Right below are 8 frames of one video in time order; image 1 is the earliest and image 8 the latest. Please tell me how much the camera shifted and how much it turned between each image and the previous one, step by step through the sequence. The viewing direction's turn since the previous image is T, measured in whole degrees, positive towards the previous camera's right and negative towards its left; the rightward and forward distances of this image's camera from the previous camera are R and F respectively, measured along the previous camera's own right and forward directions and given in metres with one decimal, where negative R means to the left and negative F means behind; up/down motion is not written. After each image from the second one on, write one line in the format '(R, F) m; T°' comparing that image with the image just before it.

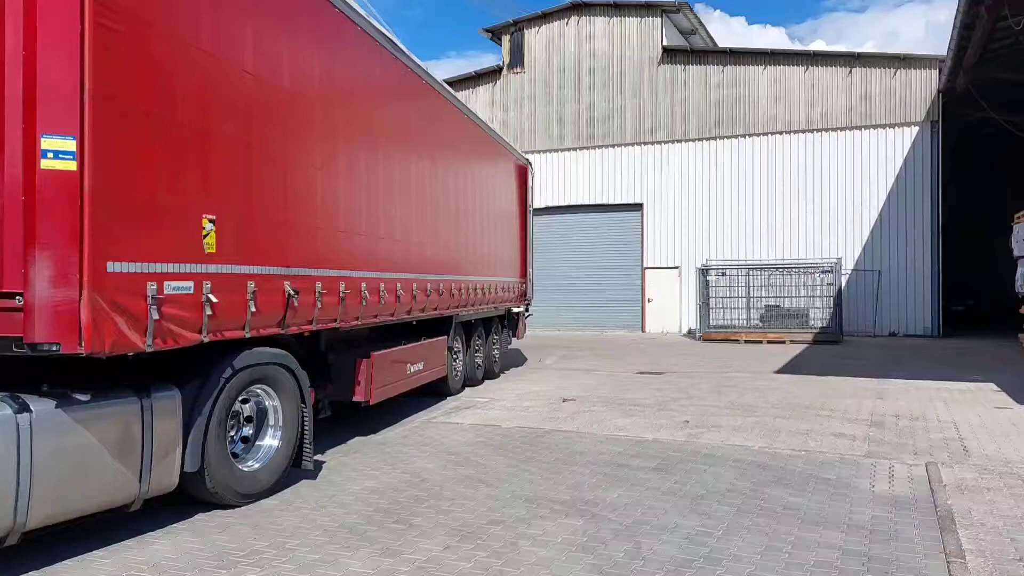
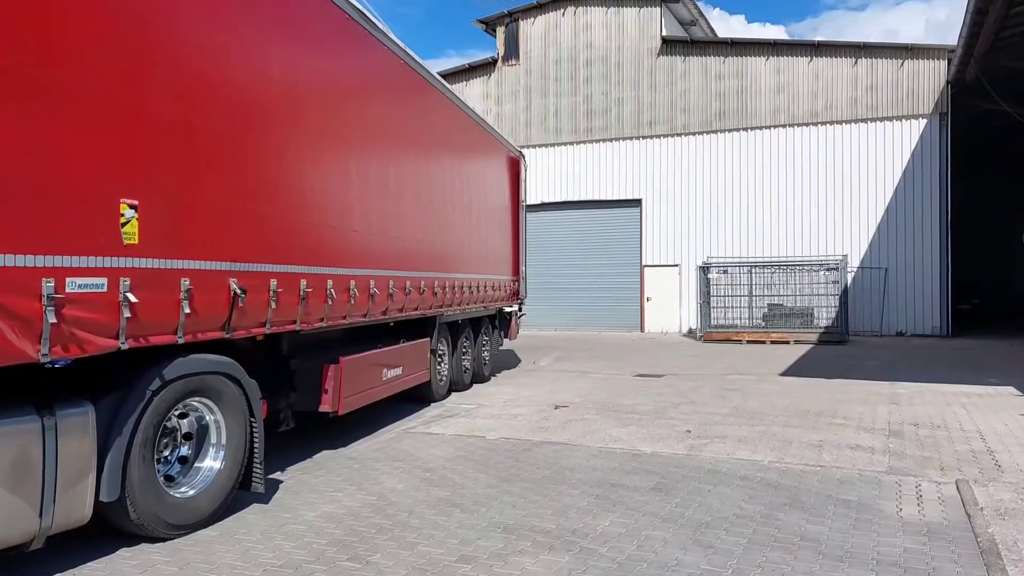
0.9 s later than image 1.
(+0.1, +0.8) m; 0°
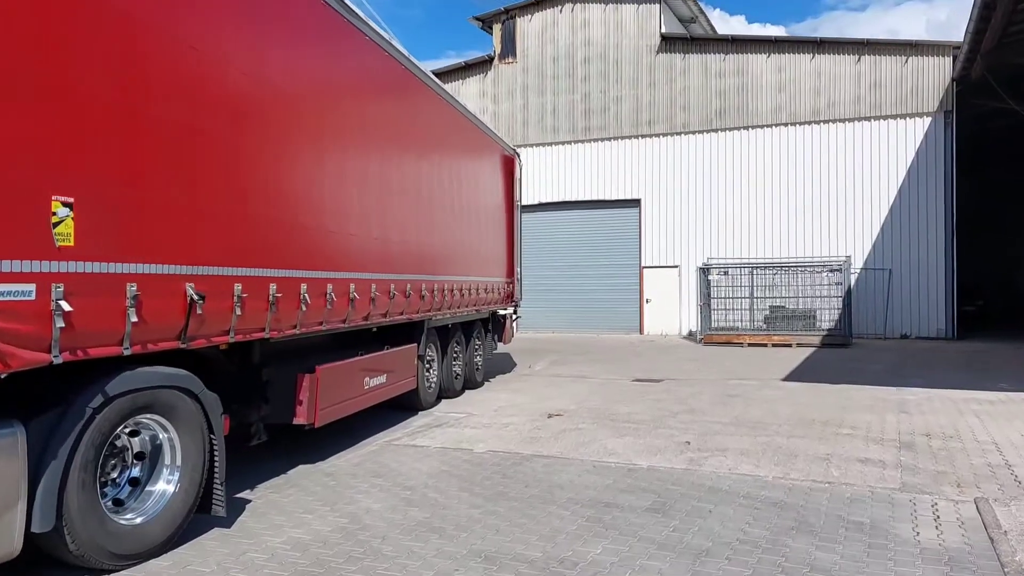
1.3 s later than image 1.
(+0.1, +0.5) m; 0°
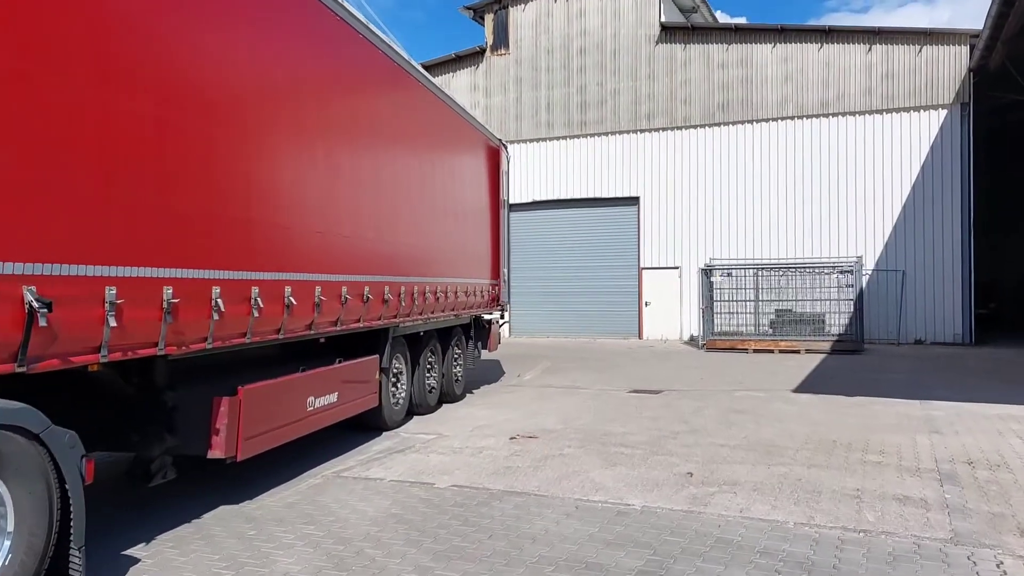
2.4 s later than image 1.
(+0.2, +1.2) m; 0°
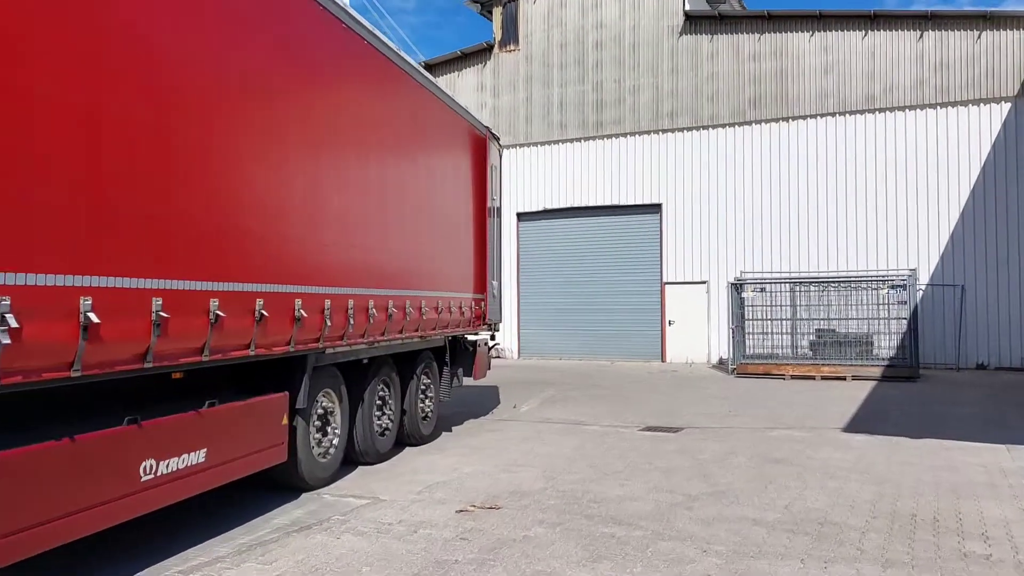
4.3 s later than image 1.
(+0.5, +2.2) m; -2°
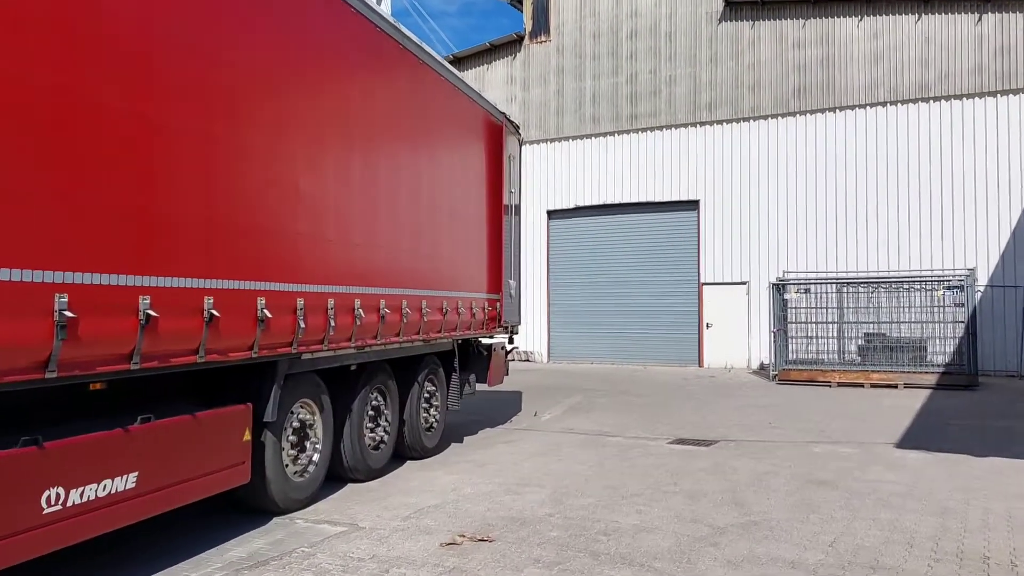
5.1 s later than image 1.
(+0.3, +0.9) m; -3°
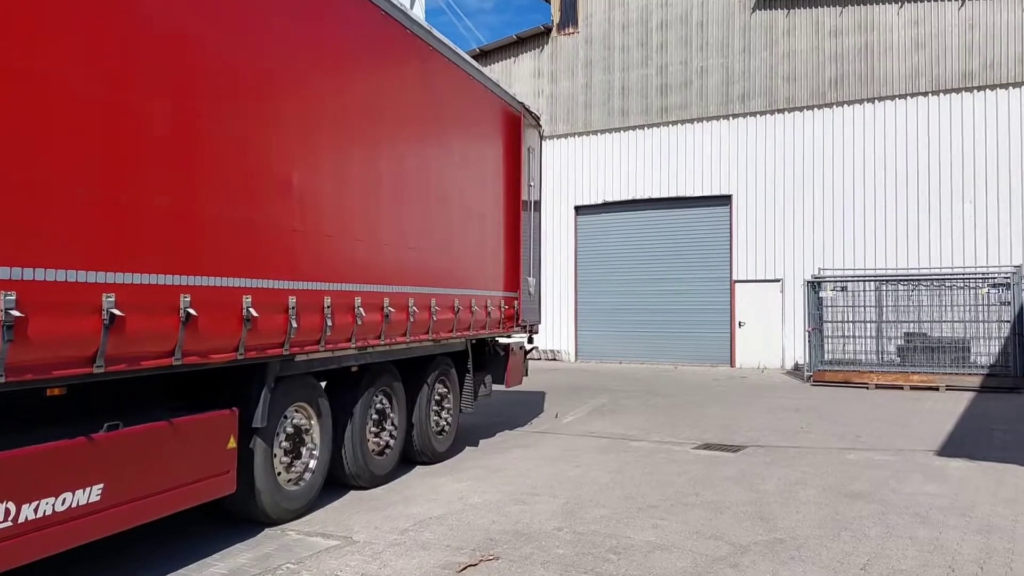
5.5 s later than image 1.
(+0.2, +0.4) m; -2°
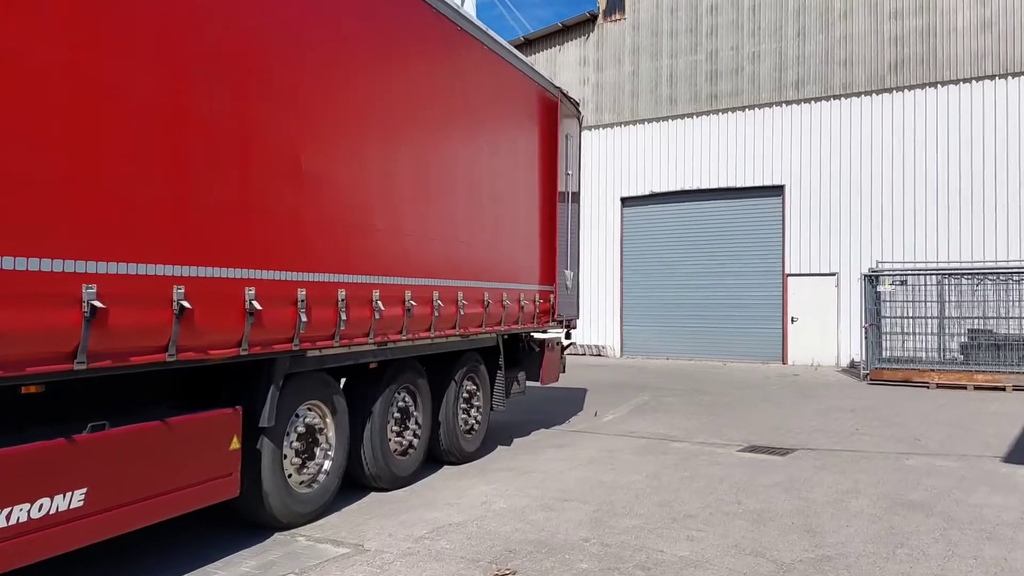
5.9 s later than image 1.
(+0.2, +0.4) m; -3°
